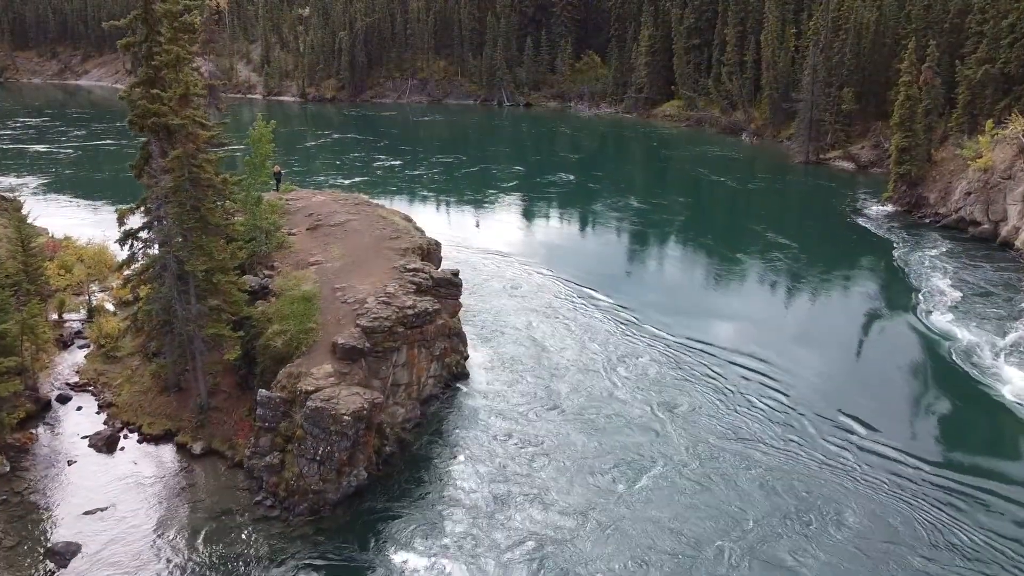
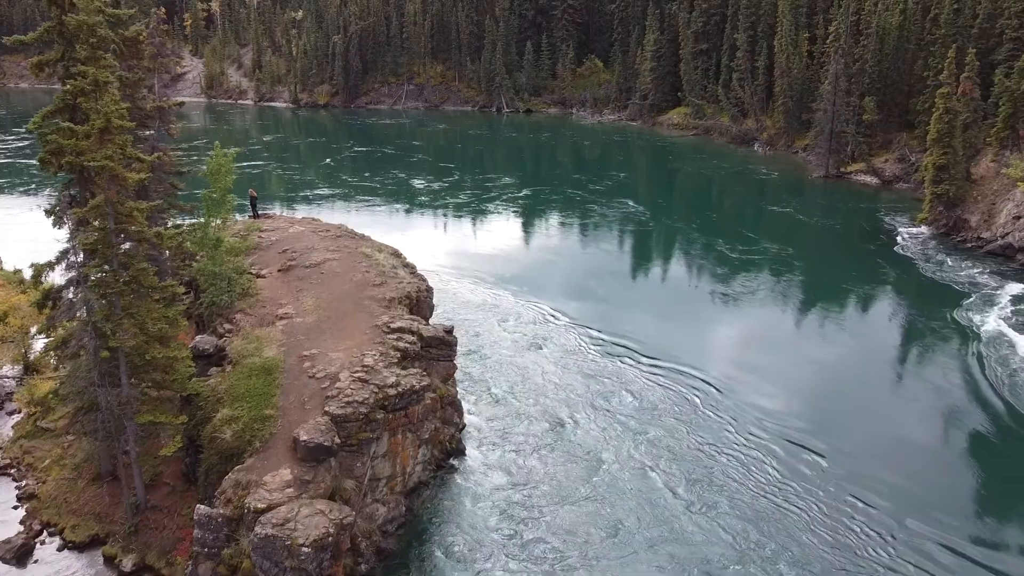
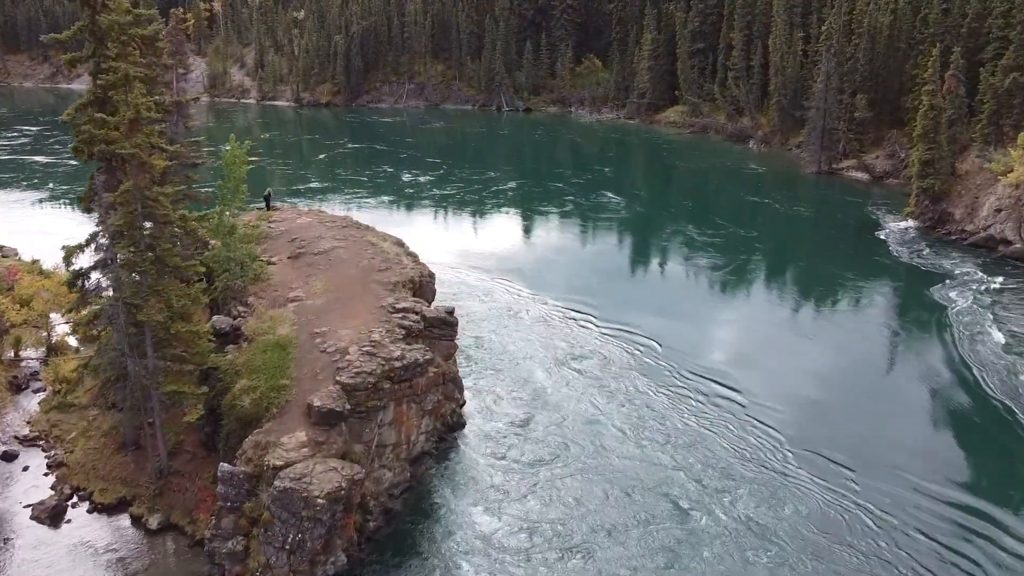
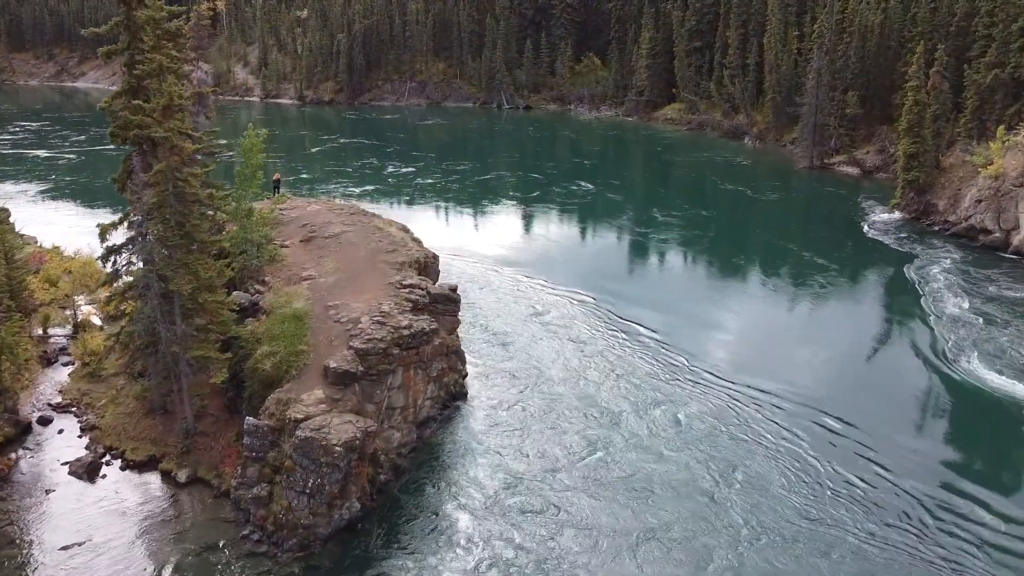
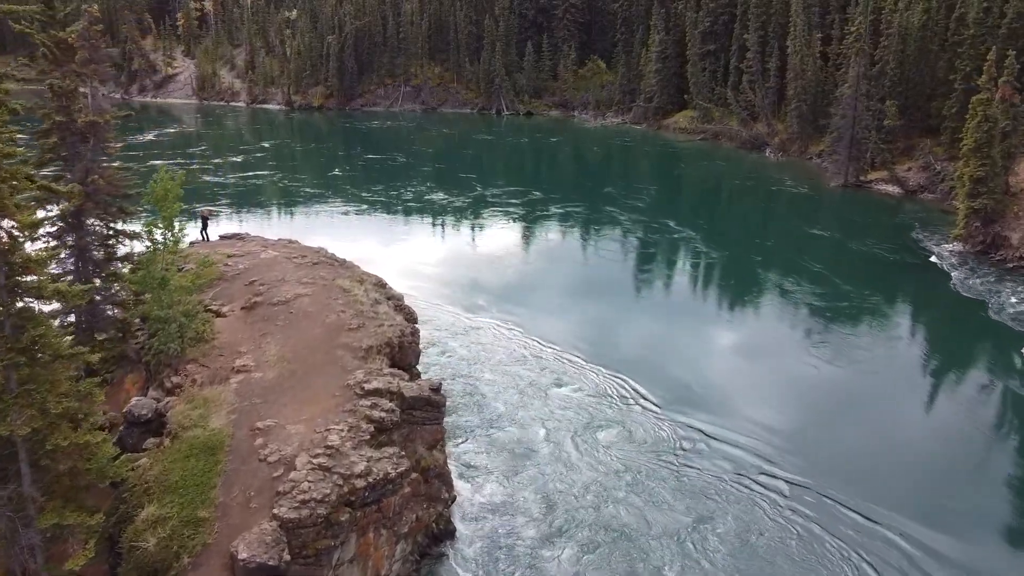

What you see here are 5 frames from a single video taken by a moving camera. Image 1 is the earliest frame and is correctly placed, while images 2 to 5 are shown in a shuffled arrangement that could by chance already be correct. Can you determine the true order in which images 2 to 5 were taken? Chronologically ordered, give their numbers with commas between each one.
4, 3, 2, 5
